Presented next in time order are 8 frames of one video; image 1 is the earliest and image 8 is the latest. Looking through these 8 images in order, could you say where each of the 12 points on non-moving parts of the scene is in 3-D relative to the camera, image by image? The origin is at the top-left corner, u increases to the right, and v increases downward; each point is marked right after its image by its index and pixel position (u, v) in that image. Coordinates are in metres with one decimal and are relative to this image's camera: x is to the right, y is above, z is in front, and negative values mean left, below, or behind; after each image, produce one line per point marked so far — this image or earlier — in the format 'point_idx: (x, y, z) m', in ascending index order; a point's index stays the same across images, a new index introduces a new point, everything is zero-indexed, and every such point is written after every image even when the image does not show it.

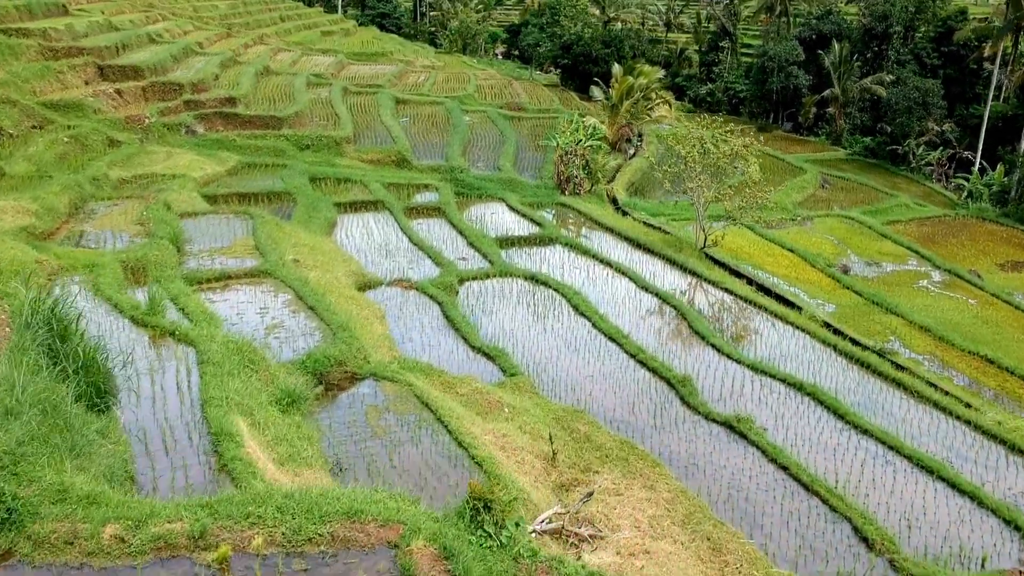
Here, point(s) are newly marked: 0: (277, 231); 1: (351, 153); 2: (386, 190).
0: (-3.6, +0.9, +11.6) m
1: (-3.8, +3.2, +17.8) m
2: (-2.8, +2.1, +16.4) m
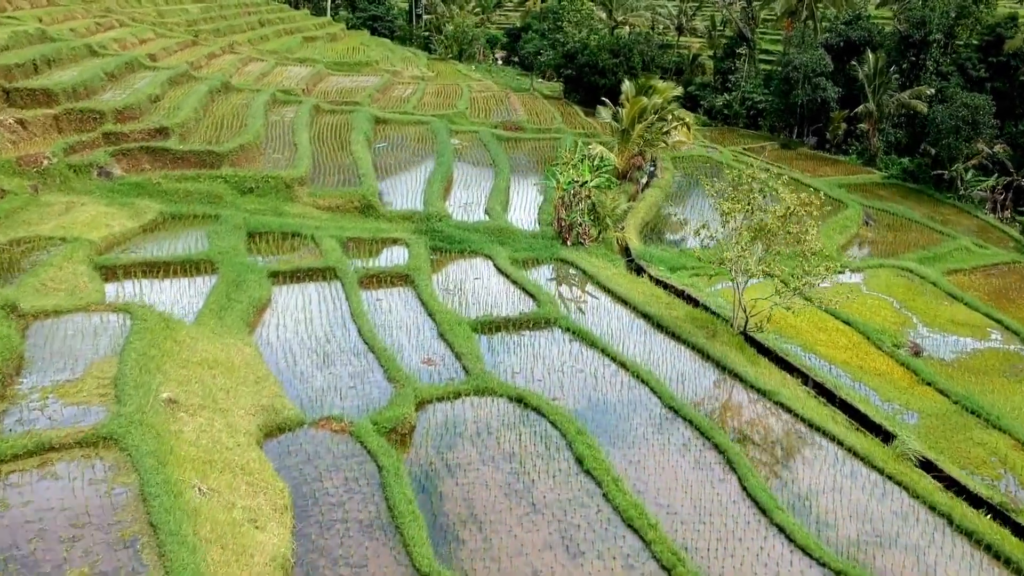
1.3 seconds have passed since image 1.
0: (-3.9, -0.6, +8.4) m
1: (-4.0, +1.8, +14.6) m
2: (-3.0, +0.7, +13.2) m
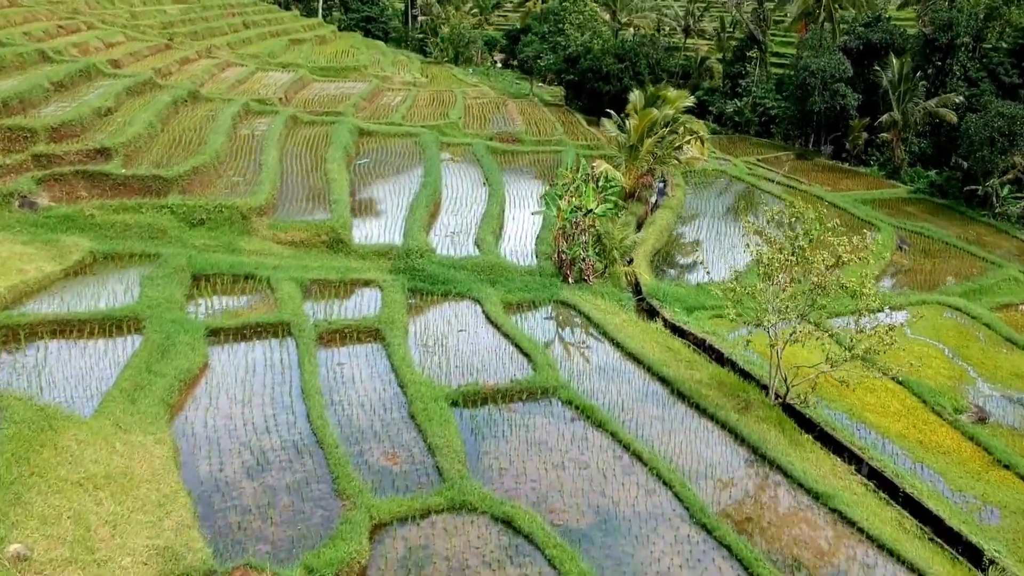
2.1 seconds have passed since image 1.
0: (-4.0, -1.4, +6.4) m
1: (-4.2, +1.0, +12.6) m
2: (-3.1, -0.1, +11.1) m
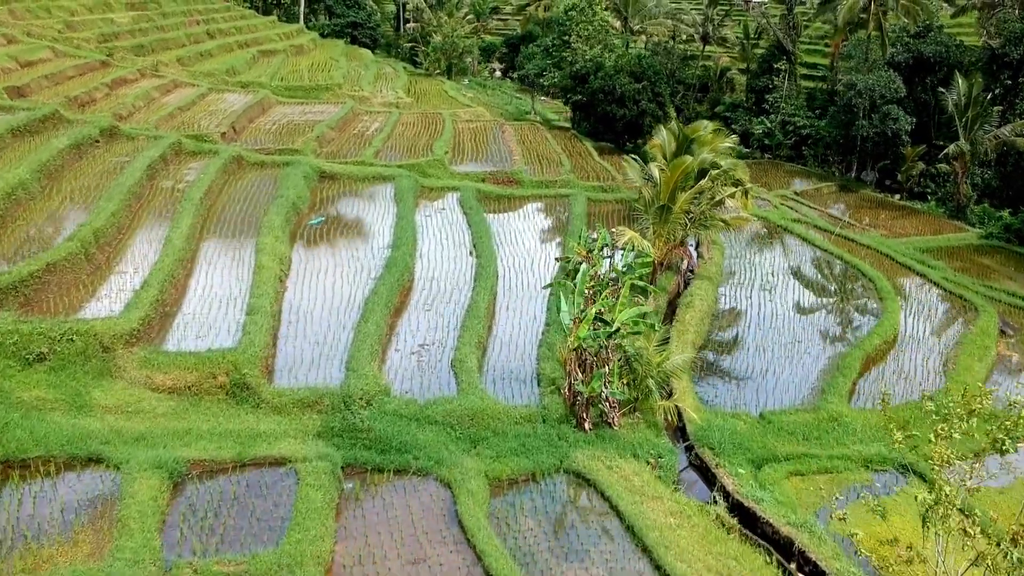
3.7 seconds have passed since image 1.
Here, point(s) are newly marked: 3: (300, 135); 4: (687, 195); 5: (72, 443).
0: (-4.1, -3.3, +2.3) m
1: (-4.3, -0.9, +8.5) m
2: (-3.2, -2.0, +7.1) m
3: (-5.6, +4.0, +19.9) m
4: (+3.2, +1.7, +13.9) m
5: (-4.4, -1.6, +7.5) m
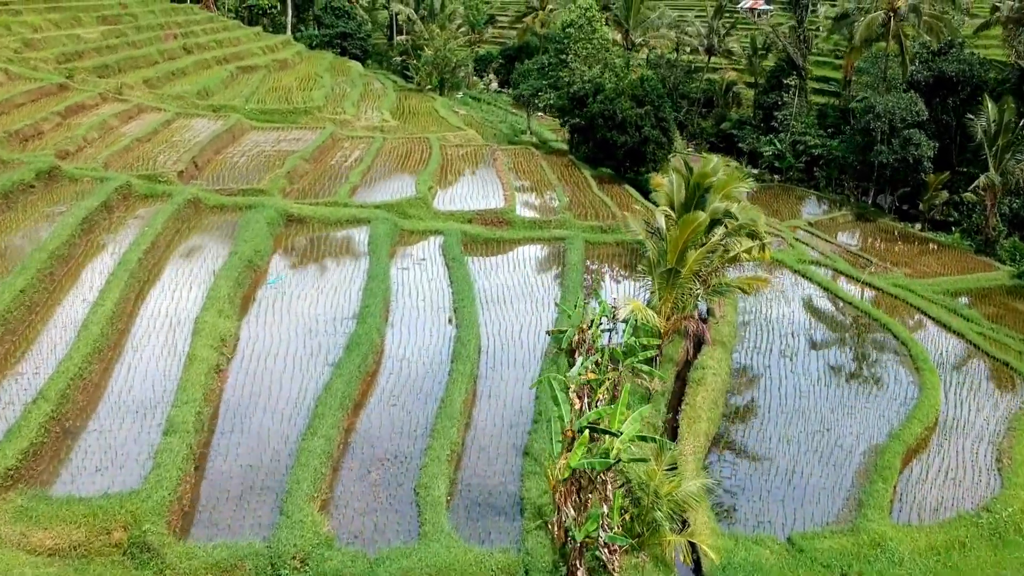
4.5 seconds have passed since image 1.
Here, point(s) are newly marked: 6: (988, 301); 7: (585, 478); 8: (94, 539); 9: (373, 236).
0: (-4.4, -4.5, +0.5) m
1: (-4.5, -2.1, +6.7) m
2: (-3.5, -3.2, +5.3) m
3: (-5.8, +2.8, +18.1) m
4: (+3.0, +0.5, +12.1) m
5: (-4.6, -2.7, +5.8) m
6: (+12.1, -0.4, +19.1) m
7: (+0.7, -2.1, +7.8) m
8: (-3.7, -2.2, +6.7) m
9: (-2.9, +1.1, +15.5) m
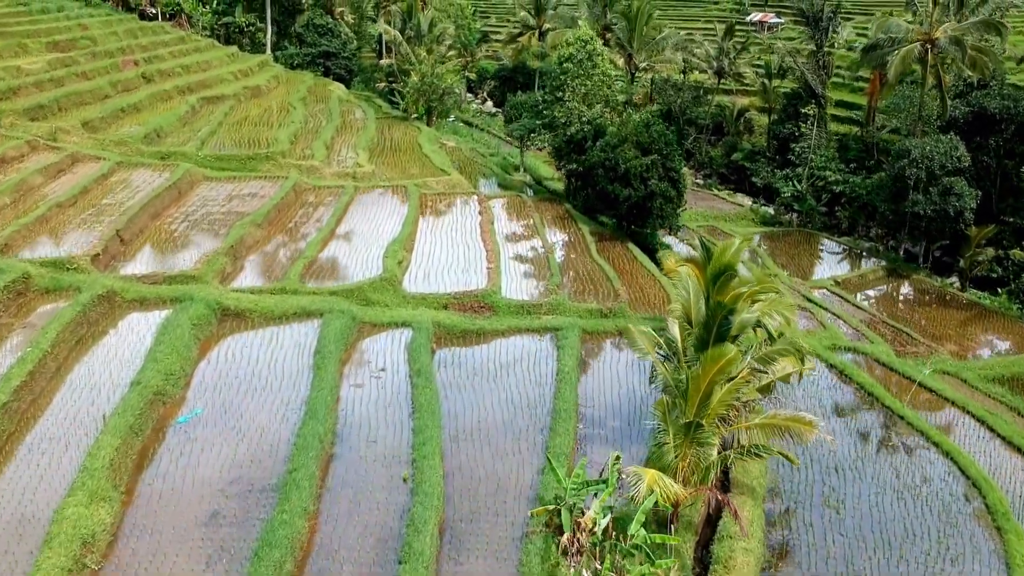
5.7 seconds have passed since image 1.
0: (-4.8, -6.4, -2.2) m
1: (-4.9, -4.0, +4.0) m
2: (-3.9, -5.1, +2.6) m
3: (-6.1, +0.9, +15.4) m
4: (+2.6, -1.4, +9.3) m
5: (-5.0, -4.7, +3.1) m
6: (+11.8, -2.3, +16.4) m
7: (+0.3, -4.0, +5.0) m
8: (-4.1, -4.2, +4.0) m
9: (-3.2, -0.8, +12.8) m
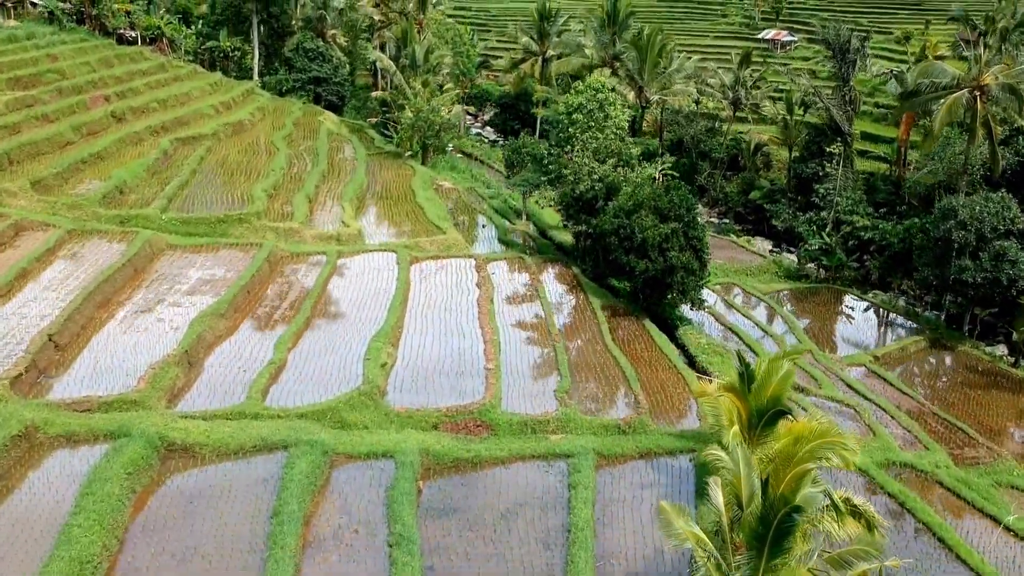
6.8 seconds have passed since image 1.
0: (-4.8, -8.3, -4.4) m
1: (-4.9, -5.9, +1.8) m
2: (-3.9, -7.1, +0.3) m
3: (-6.1, -1.0, +13.2) m
4: (+2.7, -3.4, +7.1) m
5: (-5.0, -6.6, +0.8) m
6: (+11.8, -4.2, +14.1) m
7: (+0.3, -5.9, +2.8) m
8: (-4.1, -6.1, +1.8) m
9: (-3.2, -2.7, +10.6) m
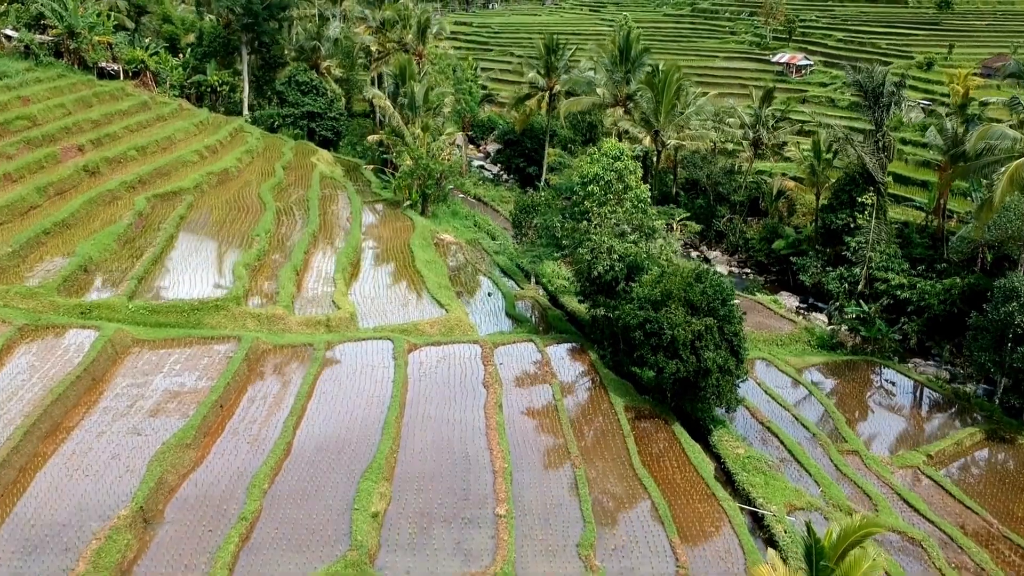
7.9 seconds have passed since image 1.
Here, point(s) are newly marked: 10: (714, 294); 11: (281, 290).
0: (-4.5, -10.4, -6.5) m
1: (-4.7, -8.0, -0.3) m
2: (-3.6, -9.1, -1.7) m
3: (-5.9, -3.1, +11.1) m
4: (+2.9, -5.5, +5.0) m
5: (-4.8, -8.7, -1.3) m
6: (+12.0, -6.3, +12.0) m
7: (+0.6, -8.0, +0.7) m
8: (-3.8, -8.2, -0.3) m
9: (-2.9, -4.8, +8.5) m
10: (+4.1, -0.1, +15.5) m
11: (-5.6, -0.2, +18.0) m
